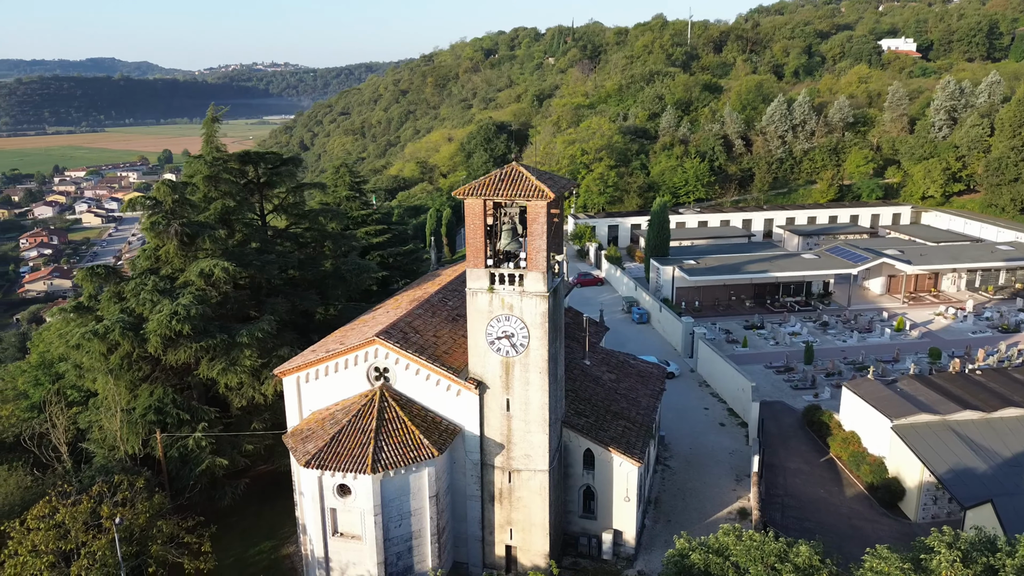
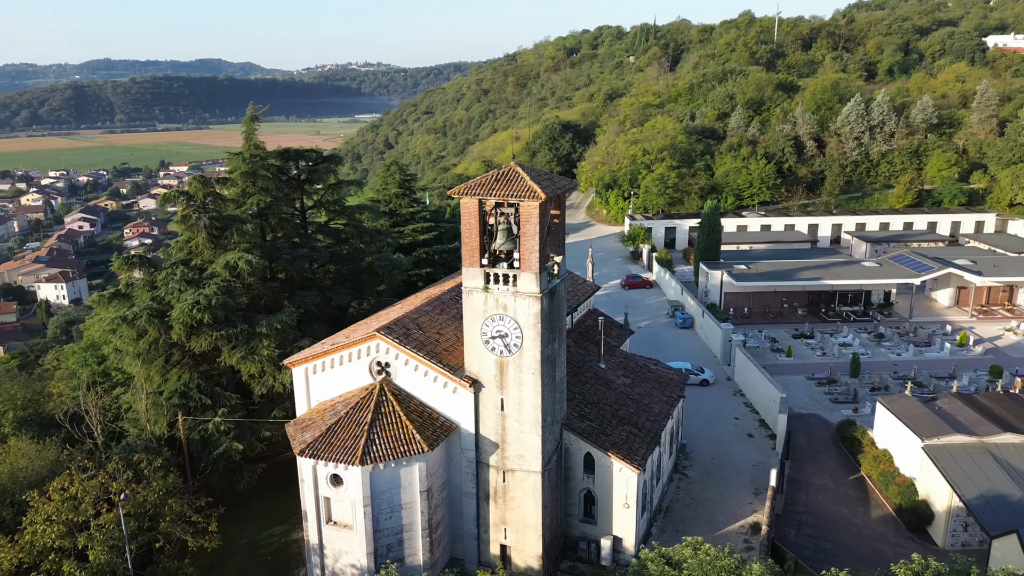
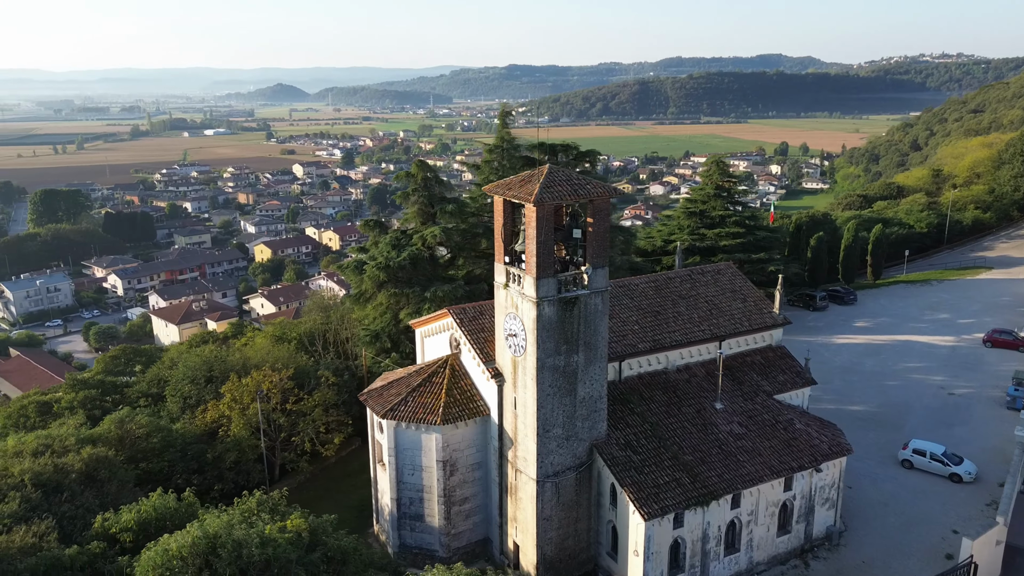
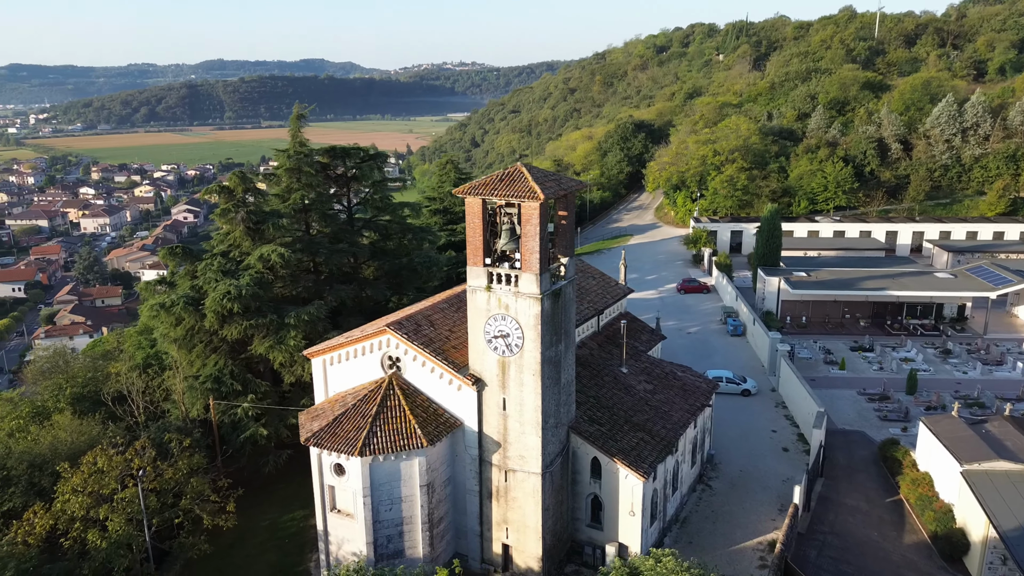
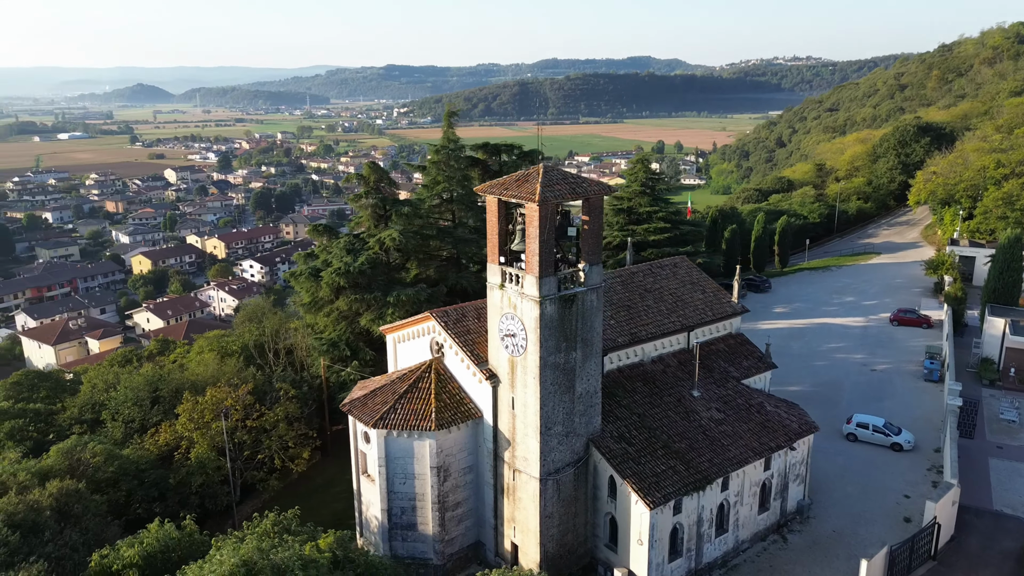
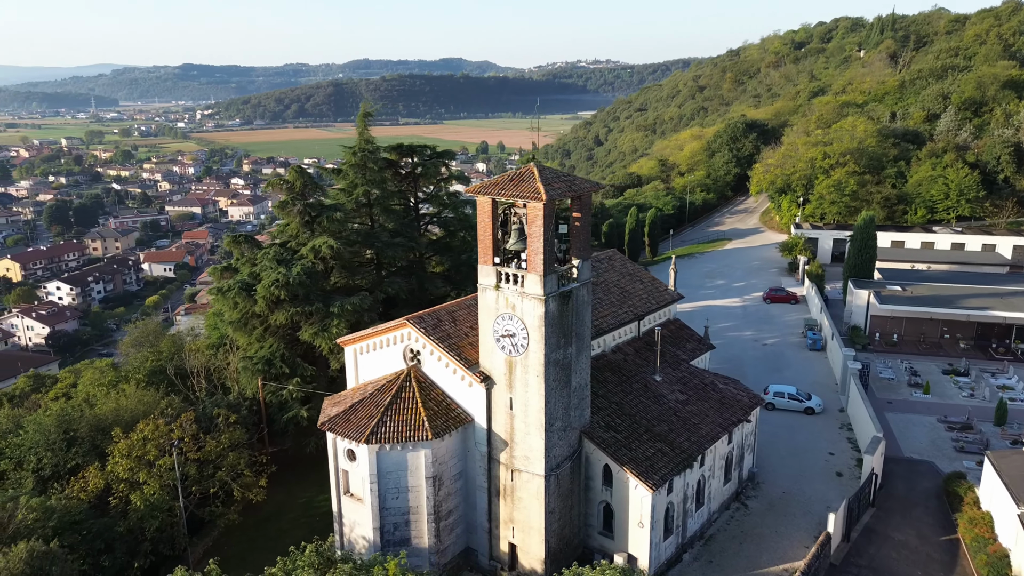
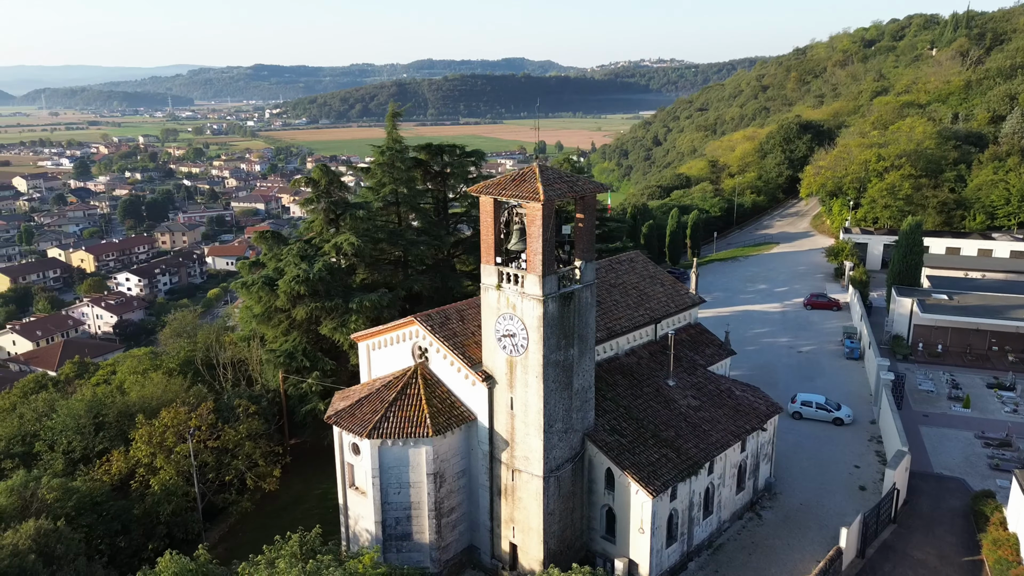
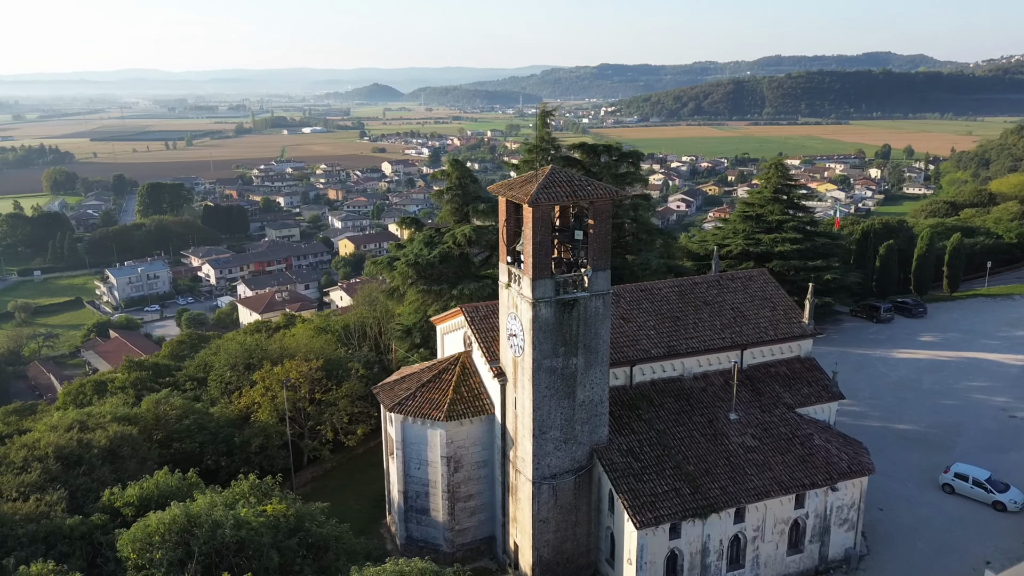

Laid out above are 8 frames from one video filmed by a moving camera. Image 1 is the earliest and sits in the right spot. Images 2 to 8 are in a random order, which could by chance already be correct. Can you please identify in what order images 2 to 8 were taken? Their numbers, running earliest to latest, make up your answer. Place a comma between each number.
2, 4, 6, 7, 5, 3, 8
